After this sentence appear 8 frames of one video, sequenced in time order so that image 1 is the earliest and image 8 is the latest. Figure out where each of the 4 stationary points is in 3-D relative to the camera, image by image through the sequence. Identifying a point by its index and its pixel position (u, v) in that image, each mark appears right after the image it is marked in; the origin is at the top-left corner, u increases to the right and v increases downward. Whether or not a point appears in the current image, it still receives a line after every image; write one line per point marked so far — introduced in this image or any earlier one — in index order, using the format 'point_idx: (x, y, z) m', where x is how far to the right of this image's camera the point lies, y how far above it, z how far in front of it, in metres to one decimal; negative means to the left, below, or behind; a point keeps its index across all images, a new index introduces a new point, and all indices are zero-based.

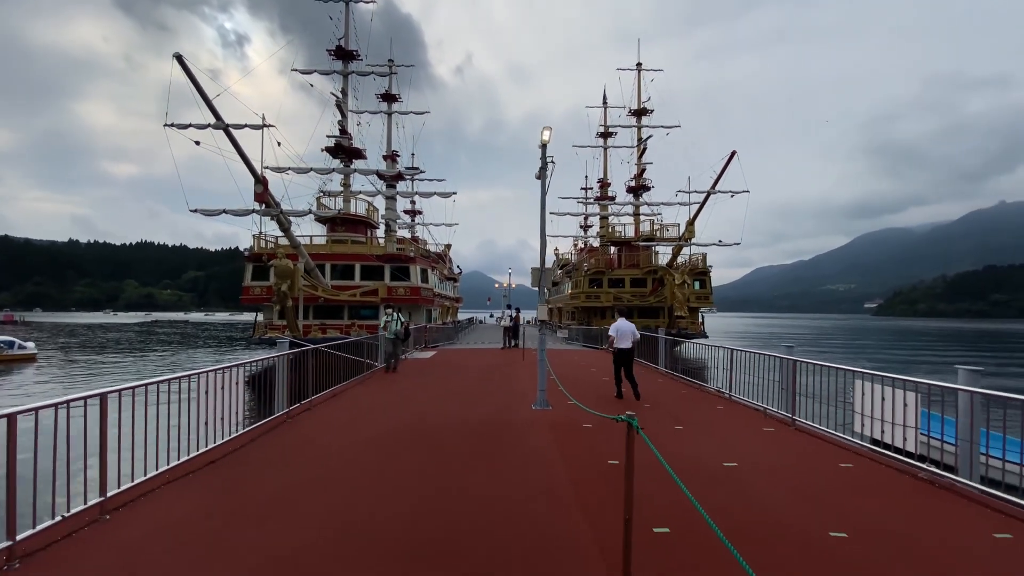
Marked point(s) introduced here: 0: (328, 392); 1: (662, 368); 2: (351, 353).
0: (-4.5, -2.5, +12.0) m
1: (+4.7, -2.6, +15.8) m
2: (-4.5, -1.9, +13.2) m
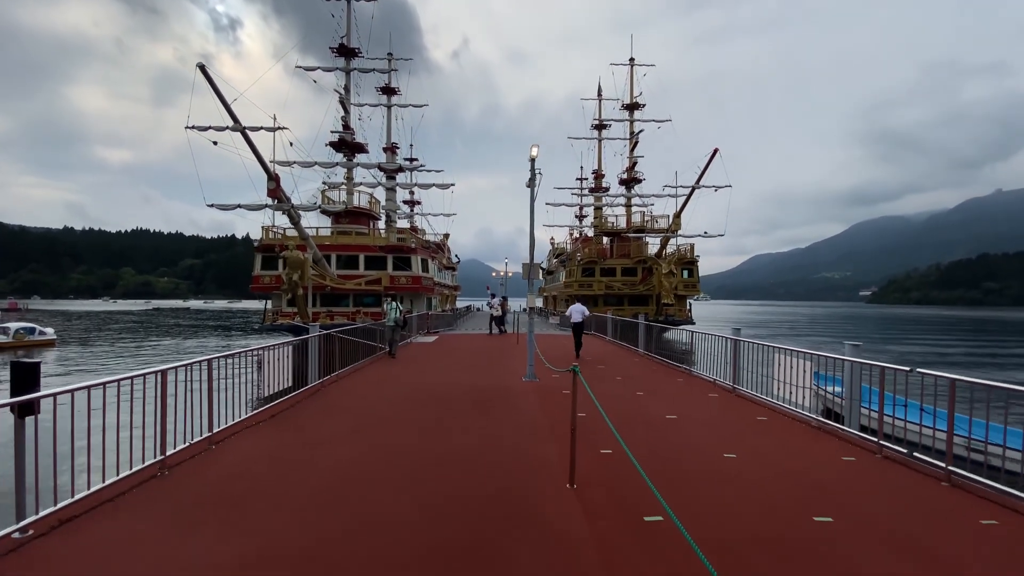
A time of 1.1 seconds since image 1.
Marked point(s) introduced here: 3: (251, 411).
0: (-4.6, -2.2, +13.2) m
1: (+4.5, -2.2, +17.0) m
2: (-4.7, -1.6, +14.4) m
3: (-4.9, -2.2, +9.1) m
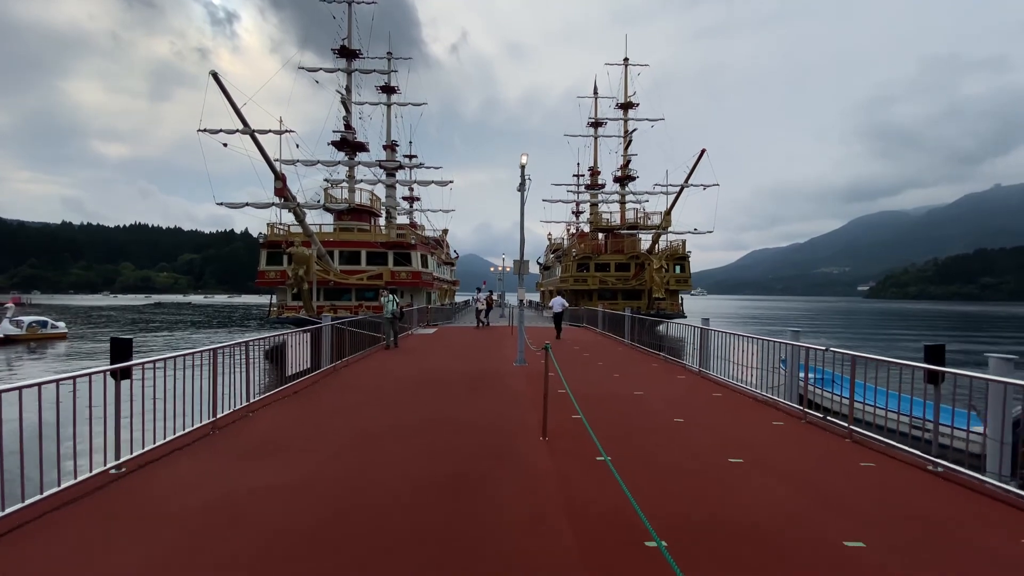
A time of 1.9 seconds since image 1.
0: (-4.8, -2.0, +14.1) m
1: (+4.3, -2.0, +17.9) m
2: (-4.8, -1.4, +15.3) m
3: (-5.1, -2.1, +10.0) m
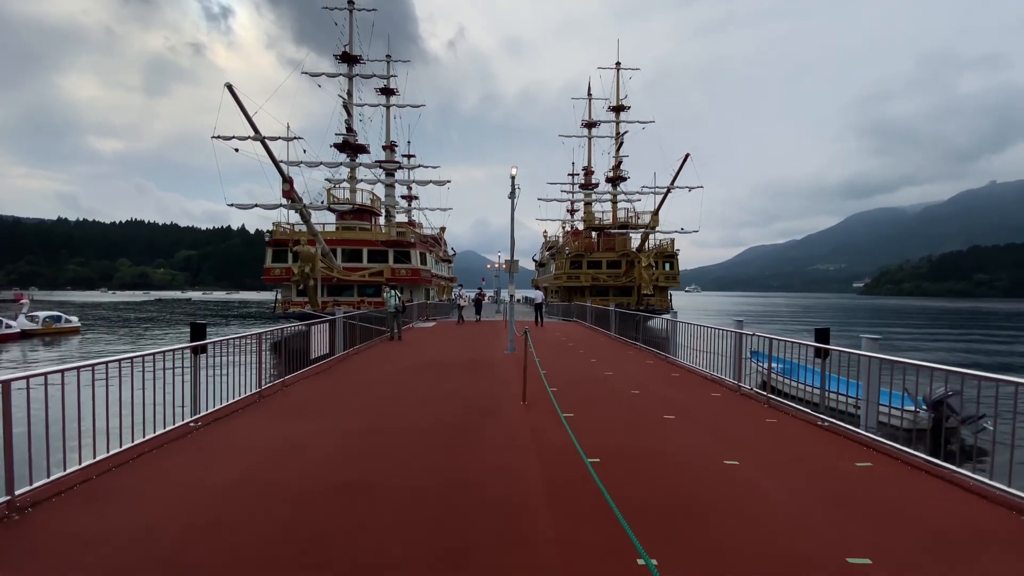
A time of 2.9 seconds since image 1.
0: (-5.0, -1.9, +15.3) m
1: (+4.1, -1.8, +19.1) m
2: (-5.1, -1.3, +16.4) m
3: (-5.3, -2.0, +11.1) m
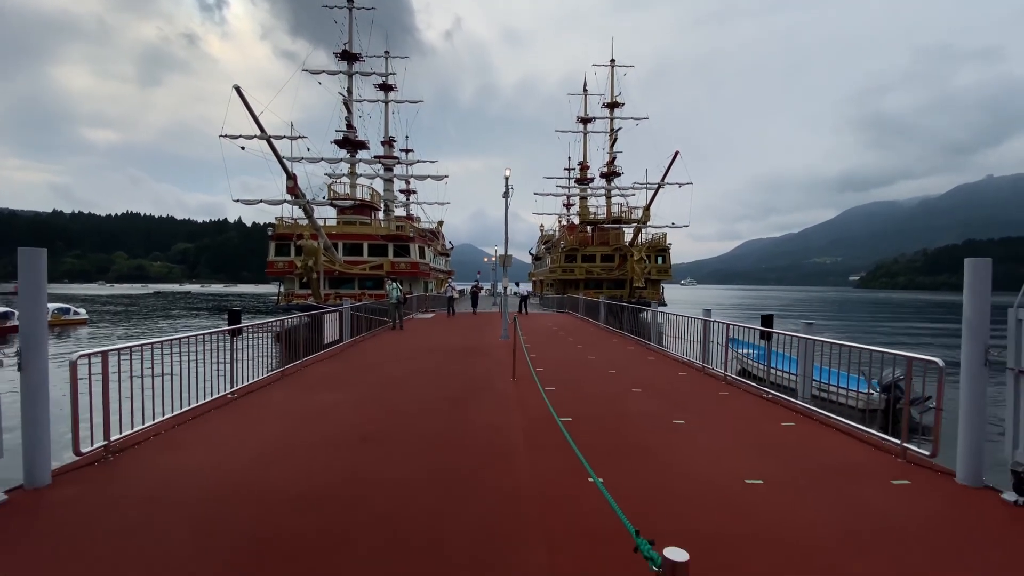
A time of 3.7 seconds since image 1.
0: (-5.2, -1.7, +16.1) m
1: (+3.9, -1.5, +20.0) m
2: (-5.3, -1.0, +17.3) m
3: (-5.4, -1.8, +12.0) m
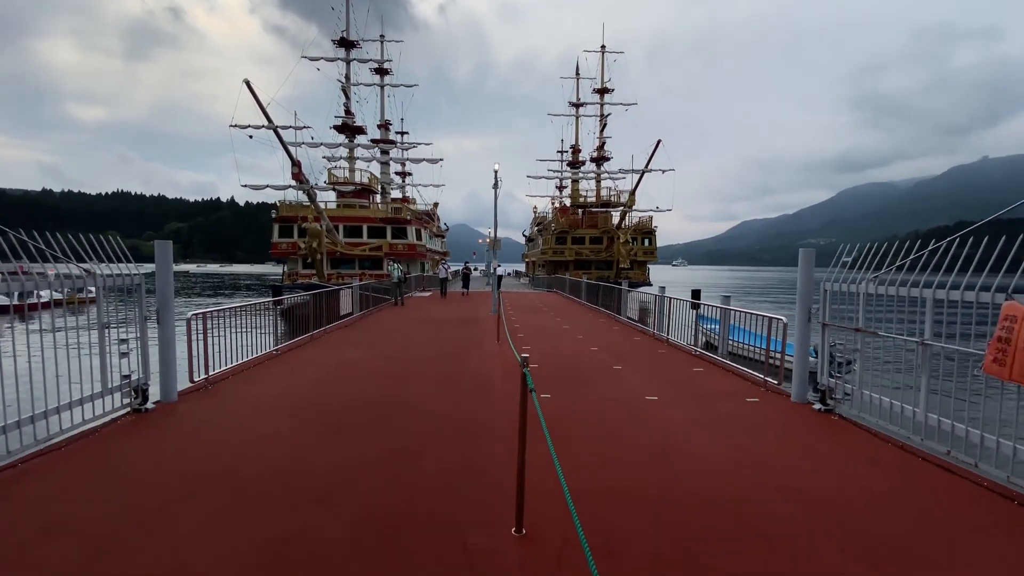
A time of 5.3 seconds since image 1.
0: (-5.6, -0.9, +17.7) m
1: (+3.5, -0.6, +21.7) m
2: (-5.6, -0.2, +18.8) m
3: (-5.7, -1.3, +13.6) m
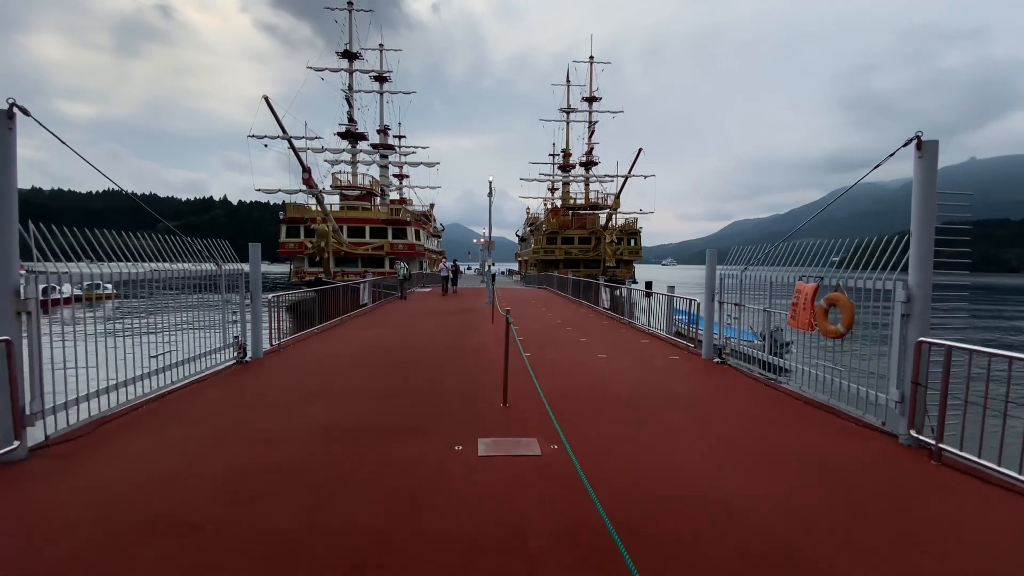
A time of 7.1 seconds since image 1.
0: (-5.9, -0.7, +19.6) m
1: (+3.1, -0.4, +23.7) m
2: (-6.0, 0.0, +20.7) m
3: (-6.0, -1.1, +15.5) m
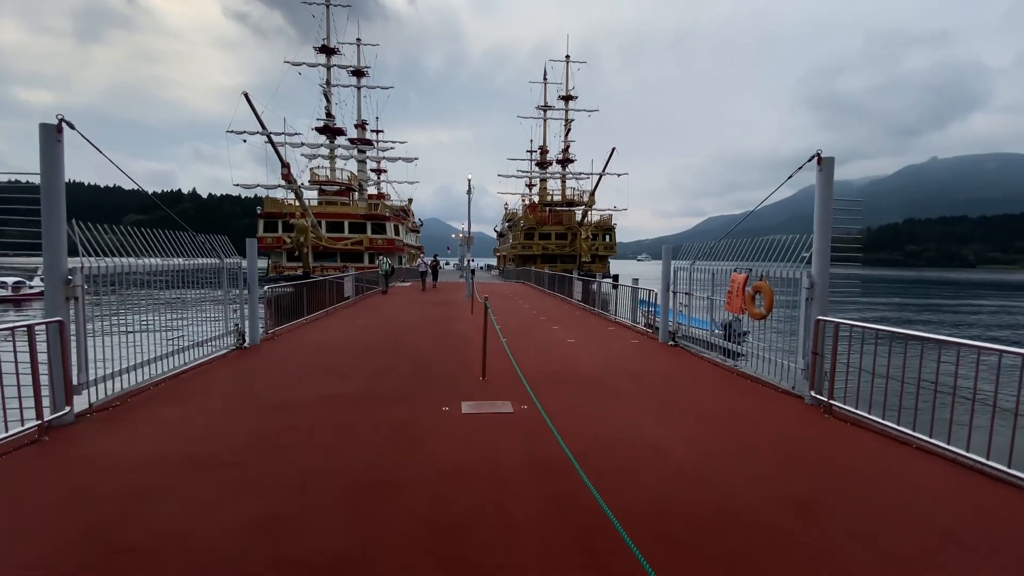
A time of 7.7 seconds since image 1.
0: (-6.8, -0.5, +20.1) m
1: (+1.9, -0.1, +24.6) m
2: (-7.0, +0.3, +21.2) m
3: (-6.8, -0.9, +15.9) m
